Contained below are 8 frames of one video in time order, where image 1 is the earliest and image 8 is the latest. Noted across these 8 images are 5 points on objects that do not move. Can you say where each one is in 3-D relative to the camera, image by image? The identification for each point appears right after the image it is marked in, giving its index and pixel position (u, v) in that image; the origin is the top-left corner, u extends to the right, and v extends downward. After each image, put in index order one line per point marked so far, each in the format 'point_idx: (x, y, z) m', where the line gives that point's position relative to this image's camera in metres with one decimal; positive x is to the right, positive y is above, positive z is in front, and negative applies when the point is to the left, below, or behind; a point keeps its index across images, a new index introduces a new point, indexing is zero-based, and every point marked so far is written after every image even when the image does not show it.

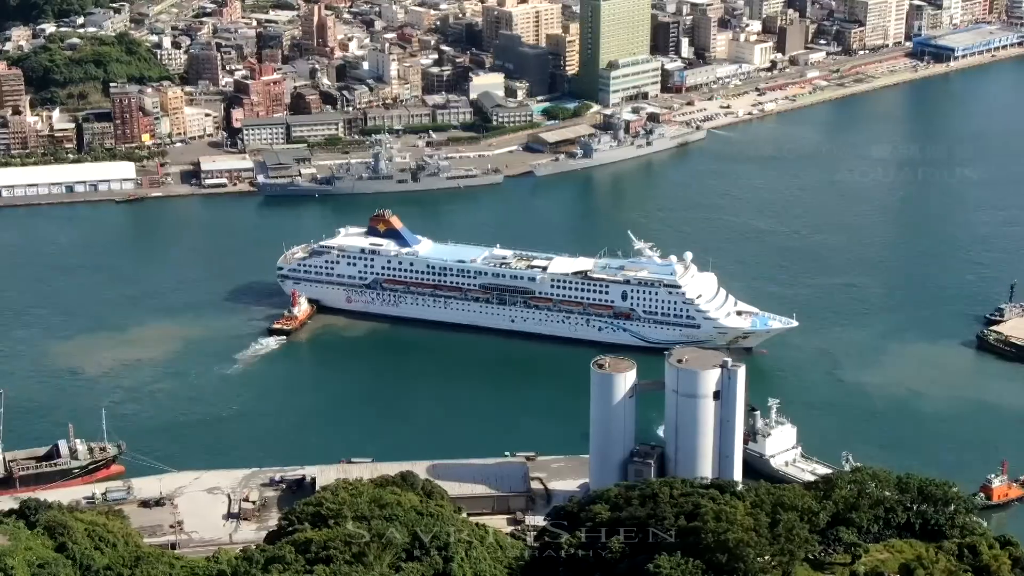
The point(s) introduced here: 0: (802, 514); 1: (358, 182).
0: (+1.1, -0.8, +6.0) m
1: (-1.3, +0.9, +14.4) m
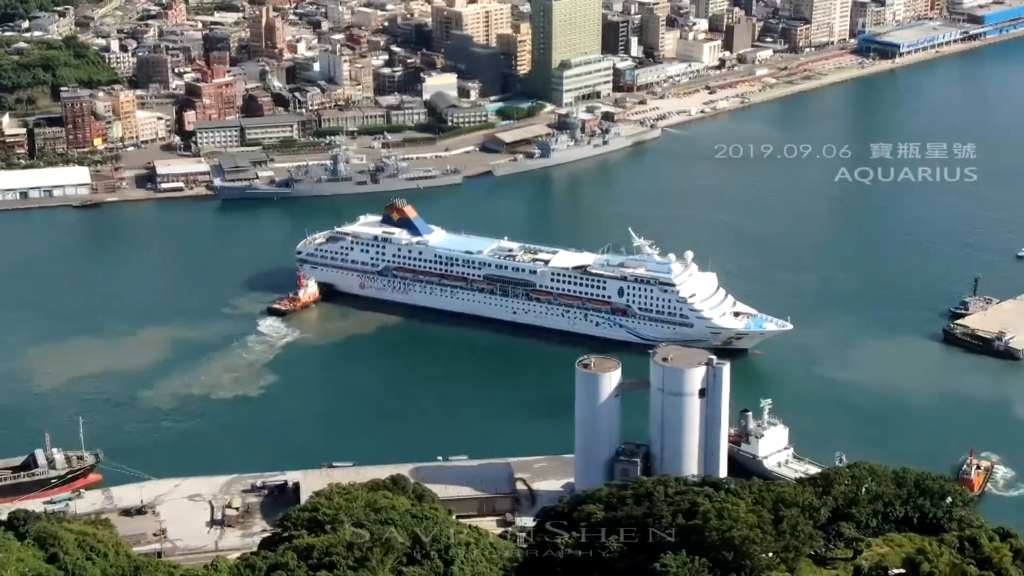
0: (+1.1, -0.8, +6.0) m
1: (-1.7, +0.9, +14.3) m
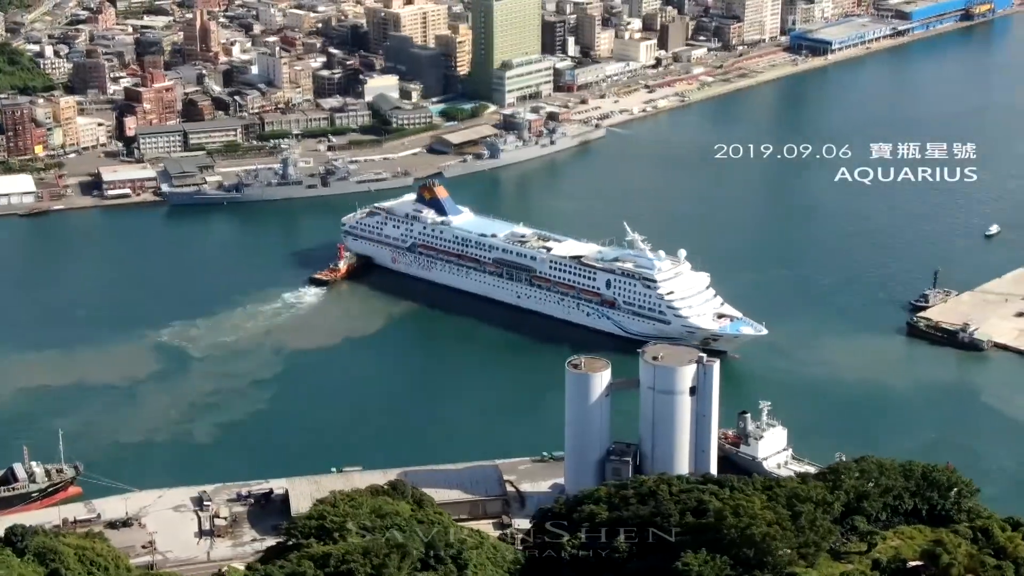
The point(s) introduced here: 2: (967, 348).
0: (+1.1, -0.8, +6.0) m
1: (-2.1, +0.8, +14.1) m
2: (+3.0, -0.4, +10.8) m
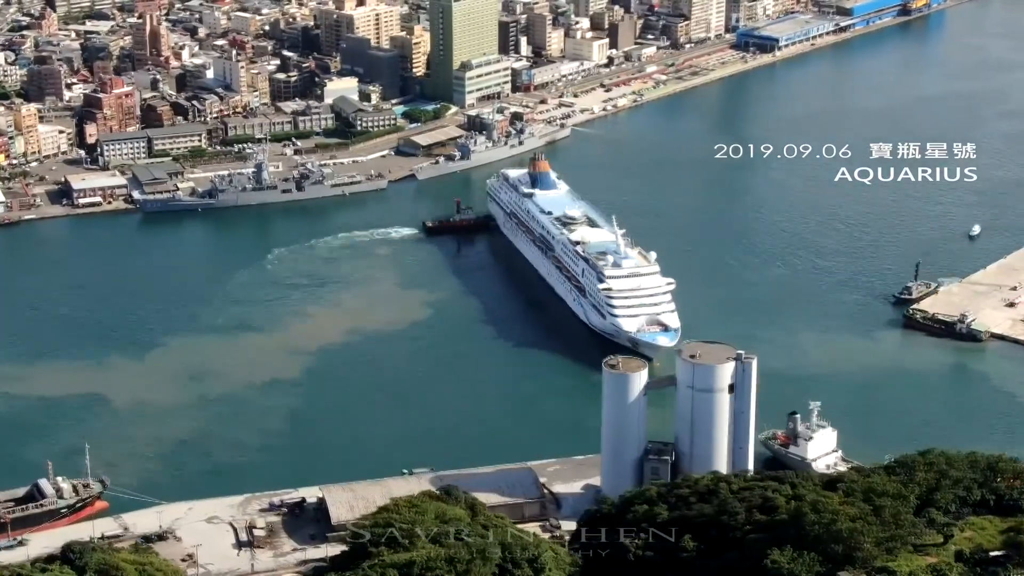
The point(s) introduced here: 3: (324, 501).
0: (+1.4, -0.8, +6.1) m
1: (-2.3, +0.8, +14.0) m
2: (+3.0, -0.3, +11.0) m
3: (-0.9, -1.0, +7.8) m
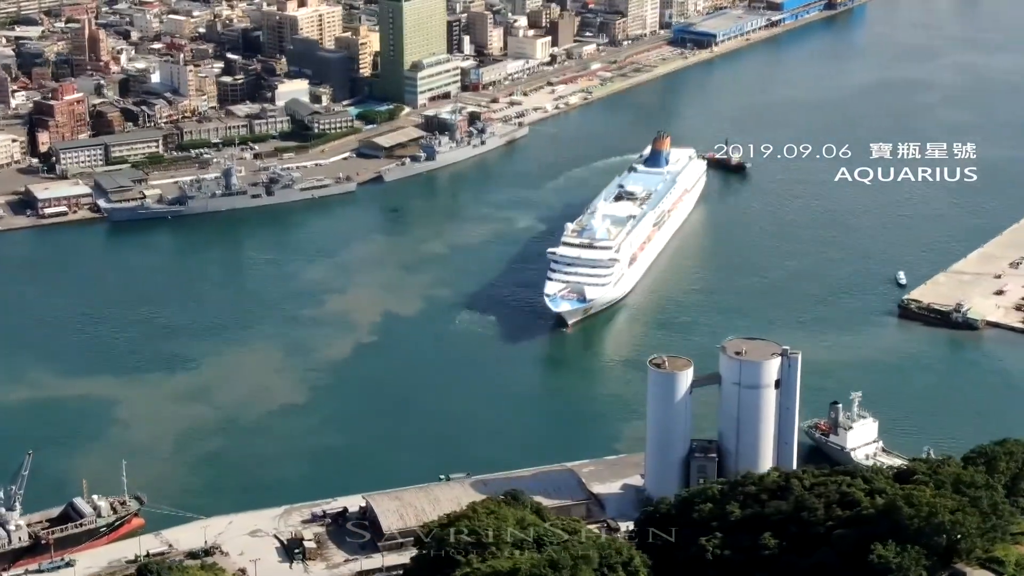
0: (+1.7, -0.7, +6.1) m
1: (-2.5, +0.7, +13.8) m
2: (+3.0, -0.3, +11.1) m
3: (-0.7, -1.0, +7.7) m
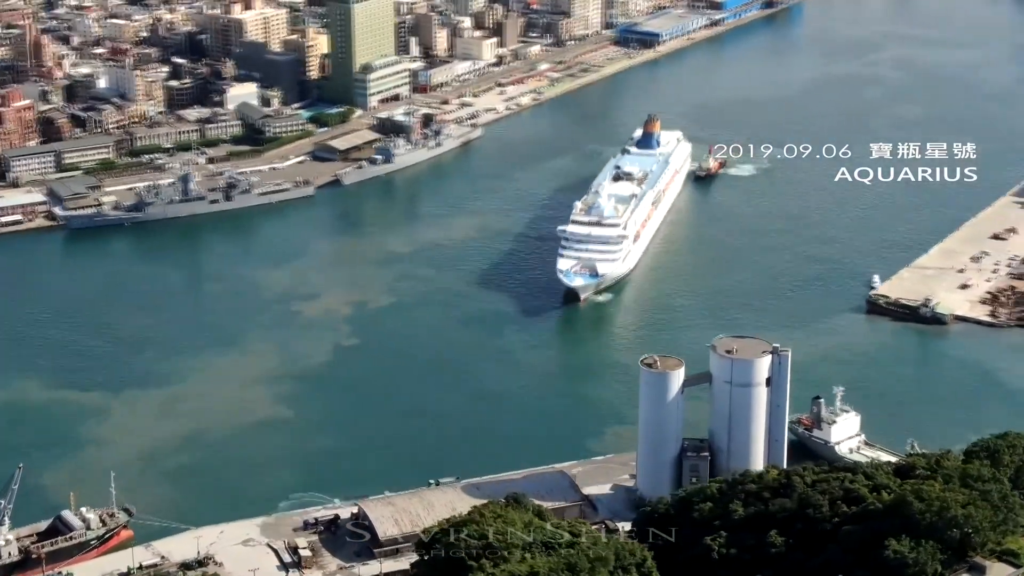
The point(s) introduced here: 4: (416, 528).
0: (+1.8, -0.7, +6.2) m
1: (-2.8, +0.7, +13.6) m
2: (+2.8, -0.2, +11.2) m
3: (-0.7, -1.1, +7.6) m
4: (-0.4, -1.1, +7.5) m
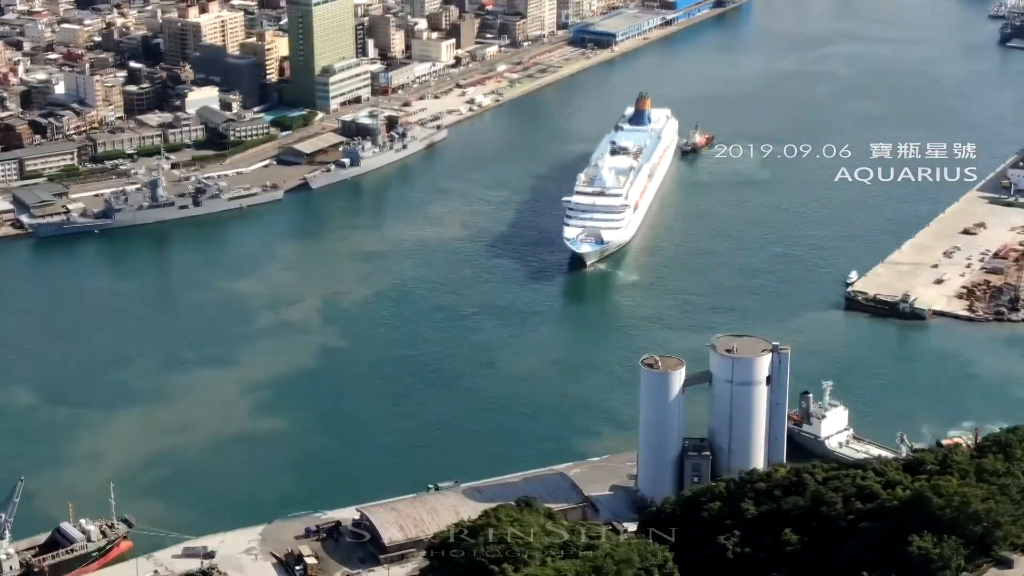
0: (+1.8, -0.7, +6.2) m
1: (-3.1, +0.6, +13.5) m
2: (+2.7, -0.2, +11.3) m
3: (-0.7, -1.1, +7.6) m
4: (-0.4, -1.1, +7.4) m
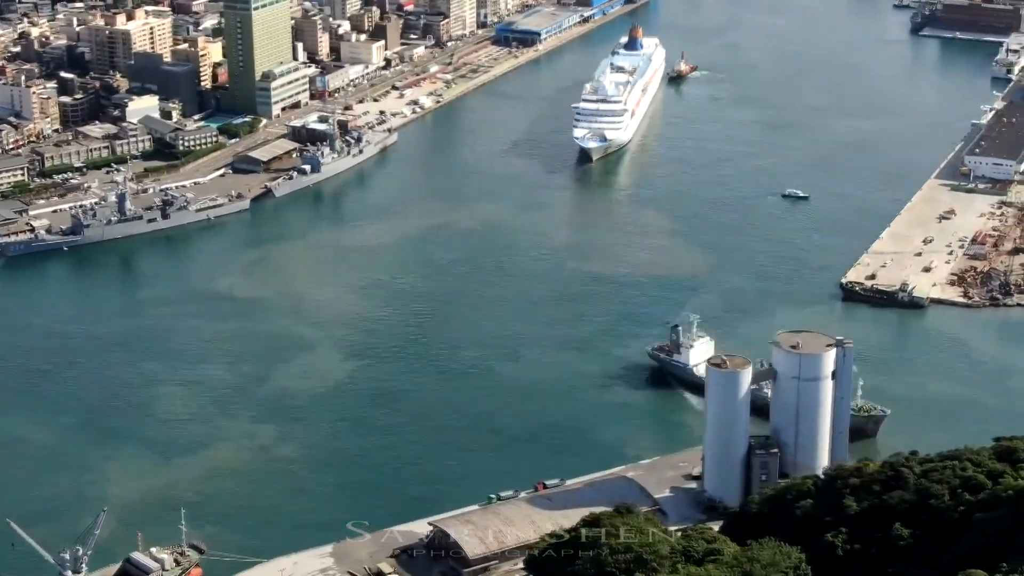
0: (+2.3, -0.7, +6.3) m
1: (-3.3, +0.5, +13.1) m
2: (+2.7, -0.1, +11.4) m
3: (-0.3, -1.1, +7.4) m
4: (0.0, -1.1, +7.3) m
